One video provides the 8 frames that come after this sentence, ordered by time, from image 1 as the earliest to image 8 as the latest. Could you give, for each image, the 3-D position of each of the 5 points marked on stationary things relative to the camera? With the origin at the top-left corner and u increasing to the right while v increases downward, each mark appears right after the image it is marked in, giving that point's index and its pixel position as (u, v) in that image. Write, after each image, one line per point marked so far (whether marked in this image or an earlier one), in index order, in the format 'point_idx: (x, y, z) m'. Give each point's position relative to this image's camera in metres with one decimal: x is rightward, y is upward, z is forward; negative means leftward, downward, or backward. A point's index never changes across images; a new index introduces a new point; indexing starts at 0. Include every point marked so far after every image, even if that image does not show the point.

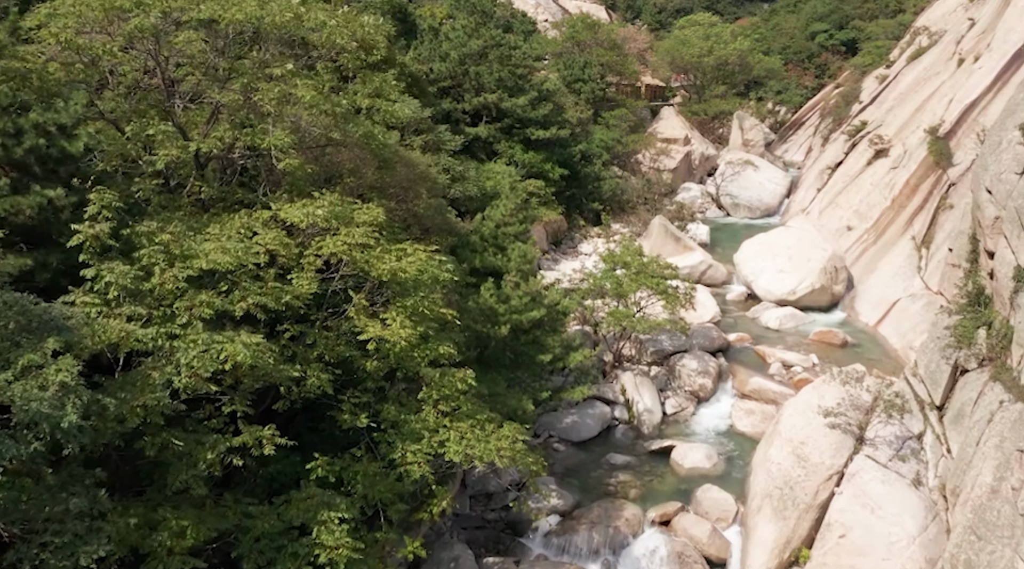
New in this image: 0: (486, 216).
0: (-0.5, +1.3, +17.3) m
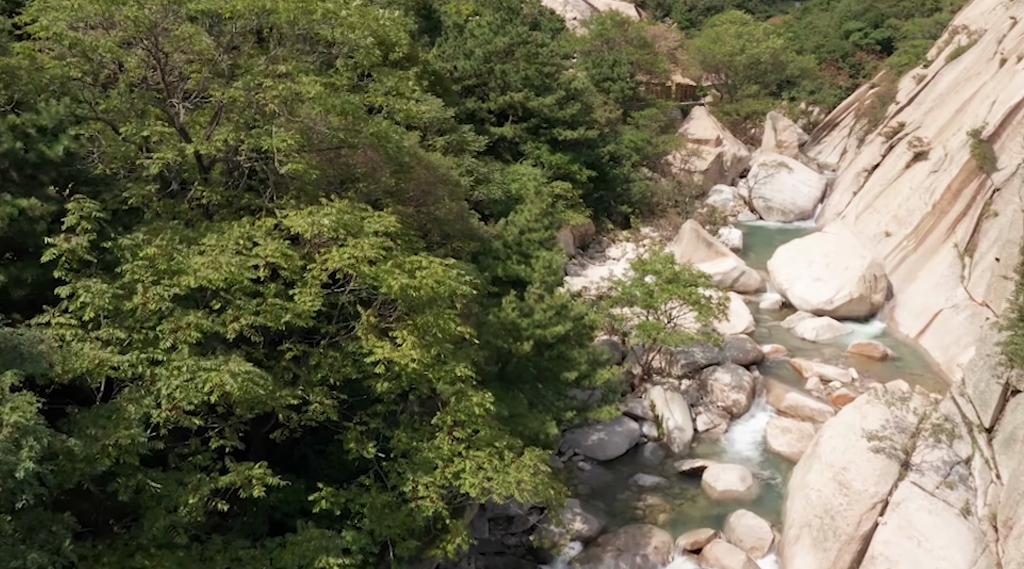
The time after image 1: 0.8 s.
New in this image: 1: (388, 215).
0: (0.0, +1.2, +16.4) m
1: (-1.6, +0.9, +11.4) m
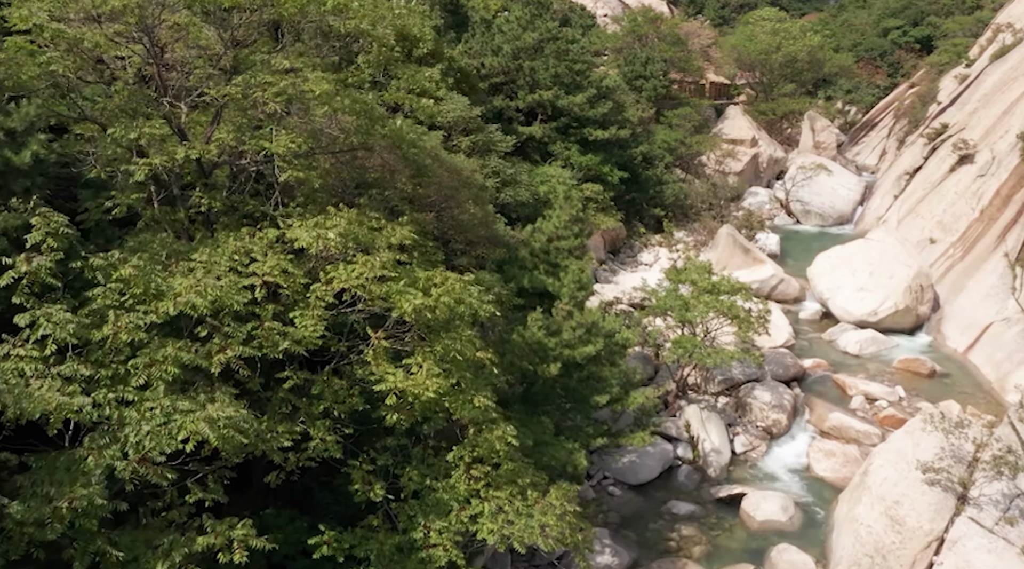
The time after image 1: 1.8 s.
0: (+0.4, +1.0, +15.4) m
1: (-1.3, +0.7, +10.4) m
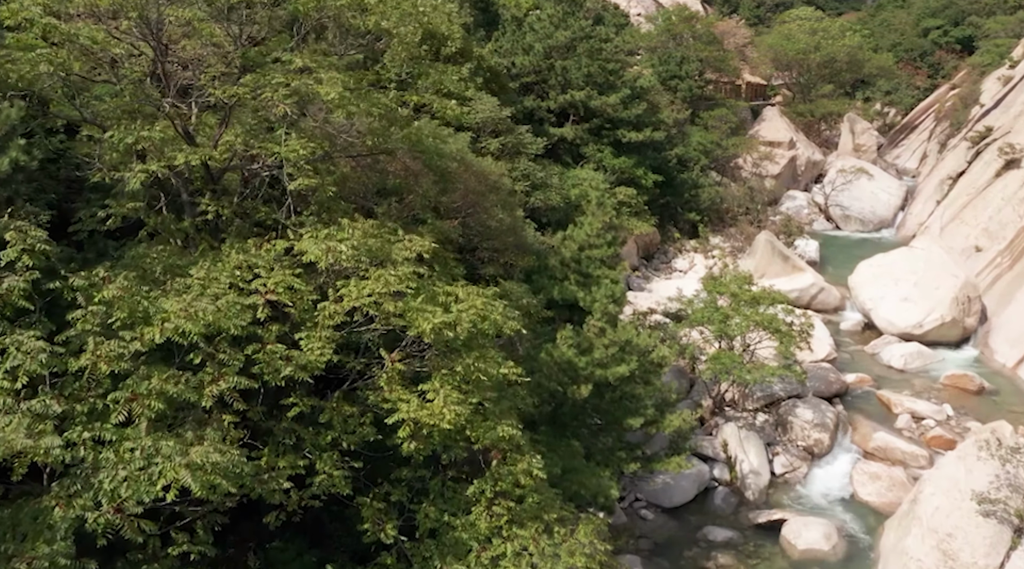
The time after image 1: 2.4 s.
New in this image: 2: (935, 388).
0: (+0.9, +0.8, +14.7) m
1: (-0.9, +0.5, +9.7) m
2: (+9.1, -2.2, +19.5) m
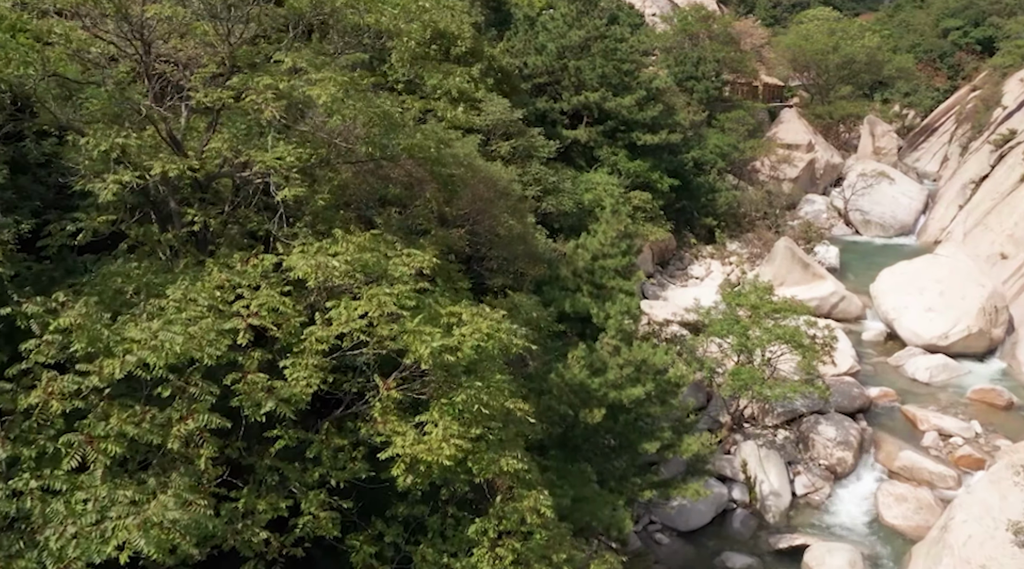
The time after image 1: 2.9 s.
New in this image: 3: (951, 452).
0: (+1.1, +0.6, +14.0) m
1: (-0.9, +0.4, +9.1) m
2: (+9.3, -2.5, +18.7) m
3: (+7.9, -3.0, +16.2) m
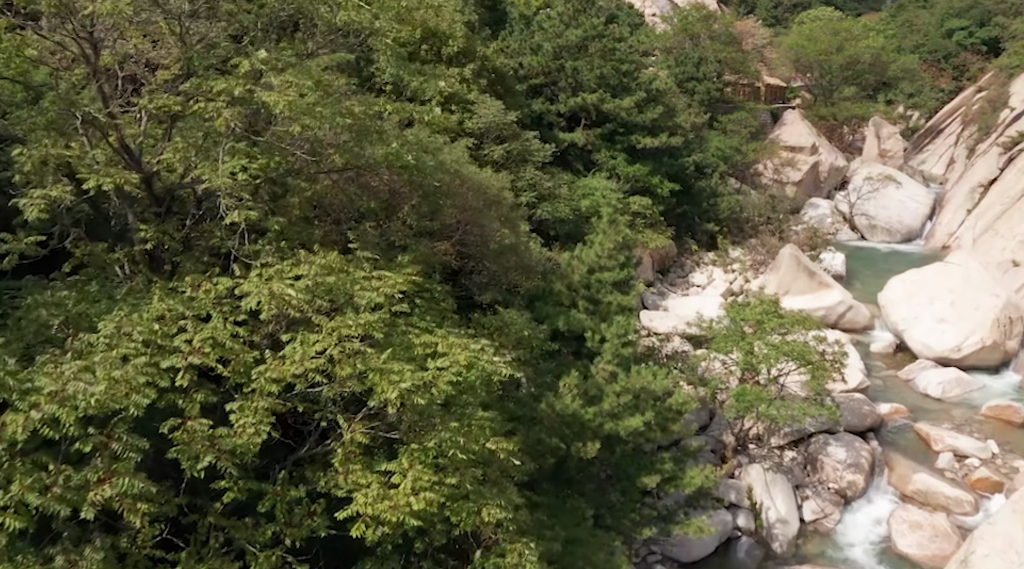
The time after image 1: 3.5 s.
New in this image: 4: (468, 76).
0: (+0.9, +0.4, +13.2) m
1: (-1.0, +0.1, +8.2) m
2: (+9.2, -2.7, +17.9) m
3: (+7.7, -3.2, +15.4) m
4: (-0.9, +4.3, +18.4) m
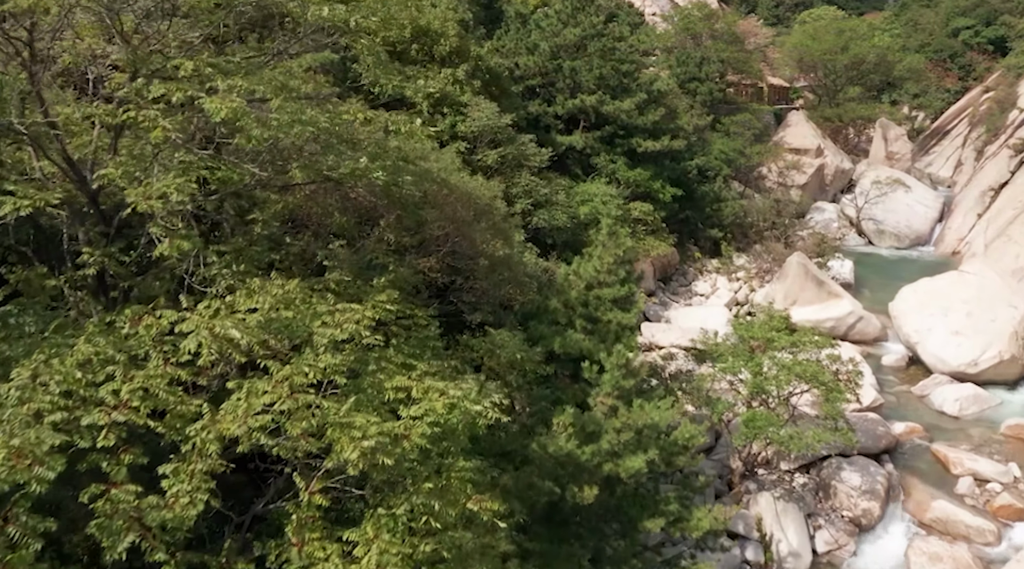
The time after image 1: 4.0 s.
0: (+0.8, +0.2, +12.3) m
1: (-1.1, -0.1, +7.3) m
2: (+9.1, -2.9, +17.0) m
3: (+7.6, -3.4, +14.5) m
4: (-1.0, +4.0, +17.5) m
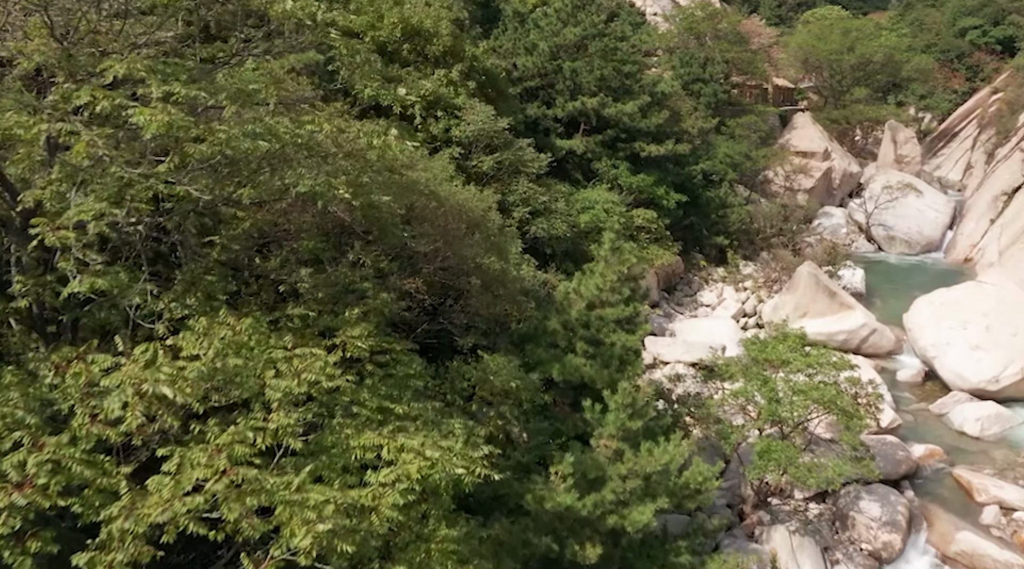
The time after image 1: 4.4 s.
0: (+0.8, -0.1, +11.4) m
1: (-1.2, -0.3, +6.4) m
2: (+9.0, -3.1, +16.1) m
3: (+7.6, -3.7, +13.6) m
4: (-1.1, +3.8, +16.6) m
